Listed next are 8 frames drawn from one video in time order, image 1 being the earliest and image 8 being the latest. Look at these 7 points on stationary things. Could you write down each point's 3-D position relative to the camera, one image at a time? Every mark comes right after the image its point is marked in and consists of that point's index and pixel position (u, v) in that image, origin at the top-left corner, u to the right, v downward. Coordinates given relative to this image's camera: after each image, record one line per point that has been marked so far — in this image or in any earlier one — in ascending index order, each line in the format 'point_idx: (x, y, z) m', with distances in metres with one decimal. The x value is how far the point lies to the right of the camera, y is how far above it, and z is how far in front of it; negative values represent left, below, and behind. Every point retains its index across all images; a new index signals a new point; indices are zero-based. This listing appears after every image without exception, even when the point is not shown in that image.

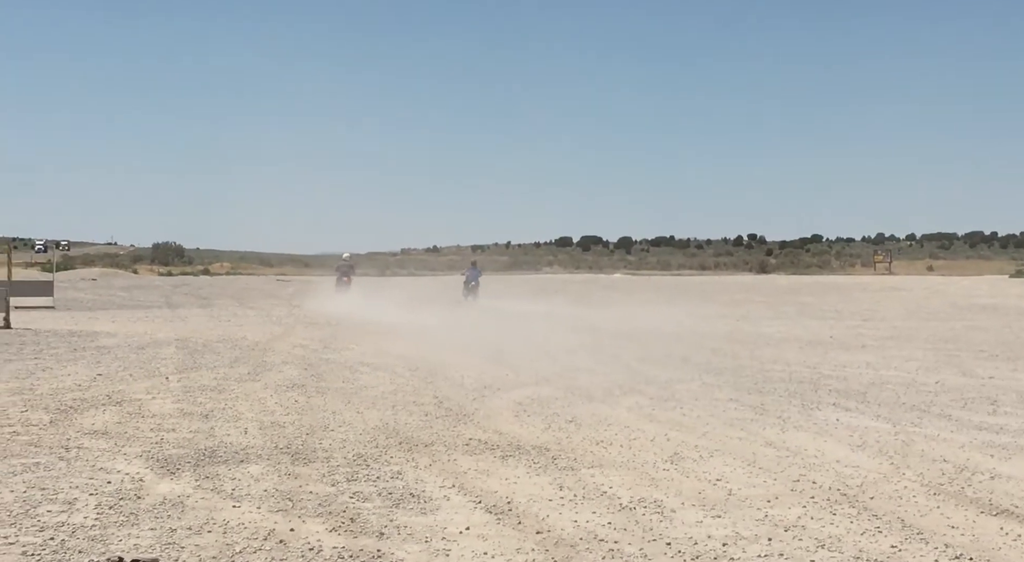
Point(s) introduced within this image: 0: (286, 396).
0: (-2.8, -1.5, +12.0) m
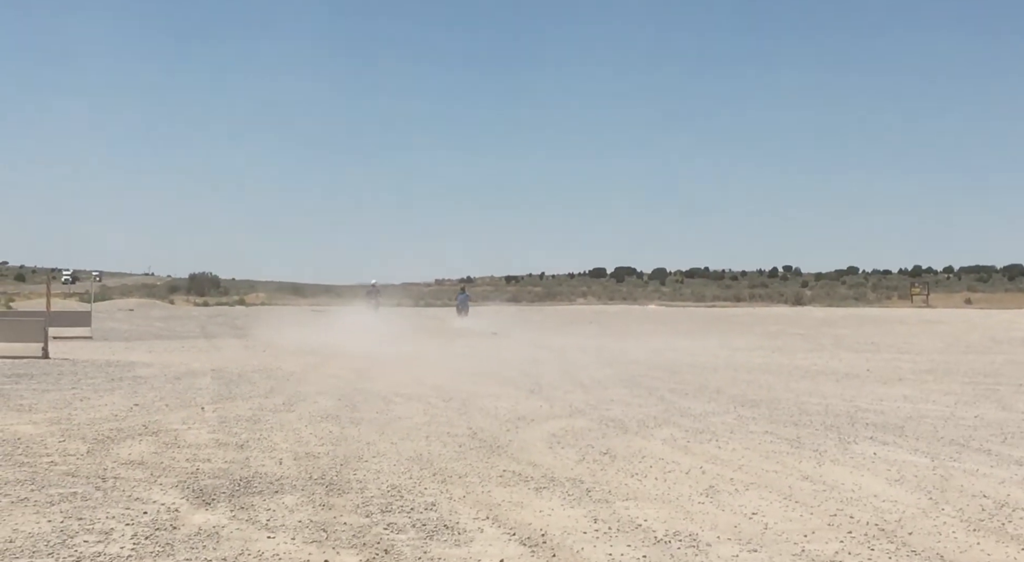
0: (-2.4, -1.8, +12.0) m
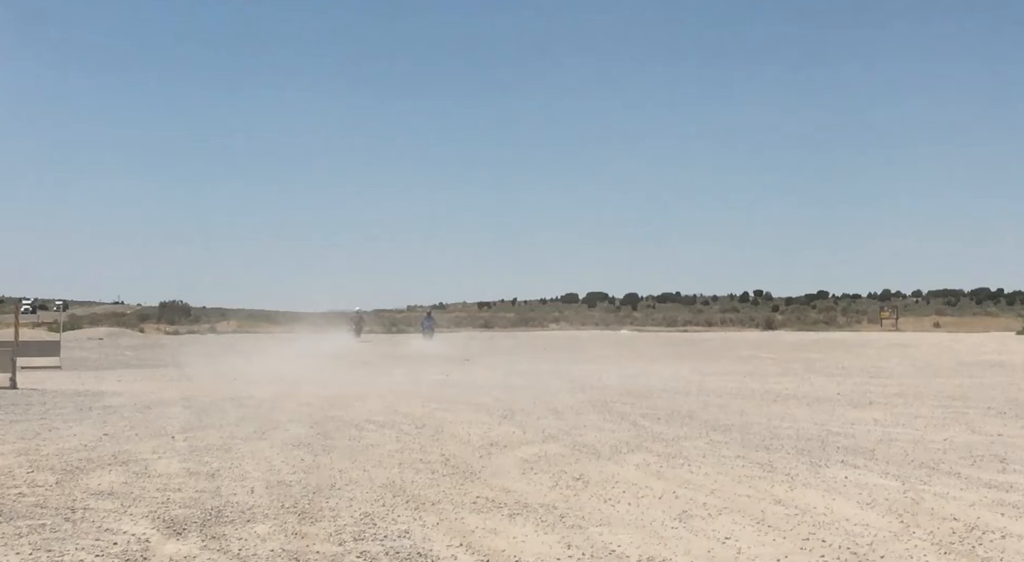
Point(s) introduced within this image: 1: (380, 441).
0: (-2.7, -2.1, +11.9) m
1: (-1.7, -2.1, +12.5) m
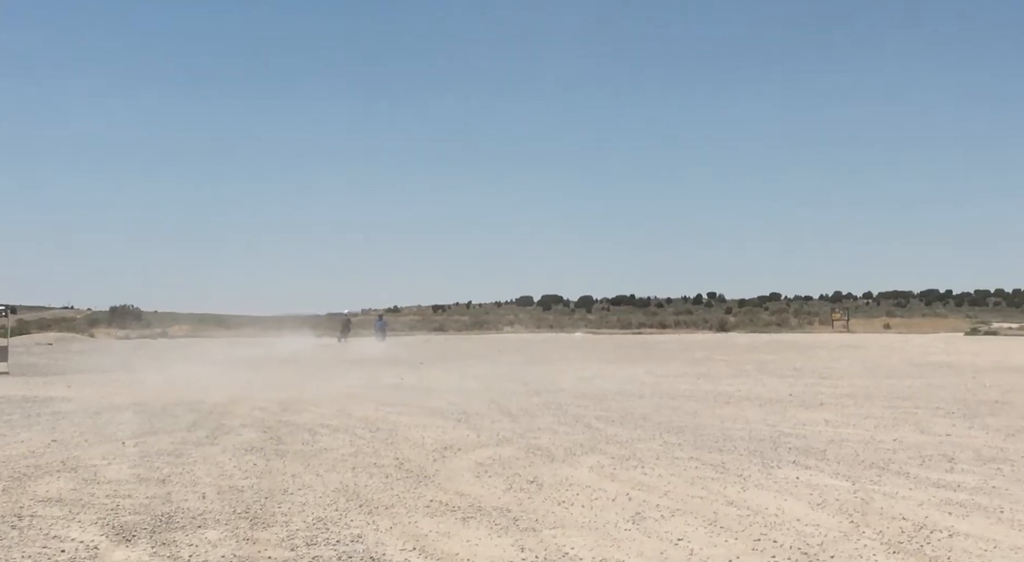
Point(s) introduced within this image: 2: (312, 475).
0: (-3.3, -2.2, +11.9) m
1: (-2.3, -2.1, +12.5) m
2: (-2.4, -2.3, +11.4) m
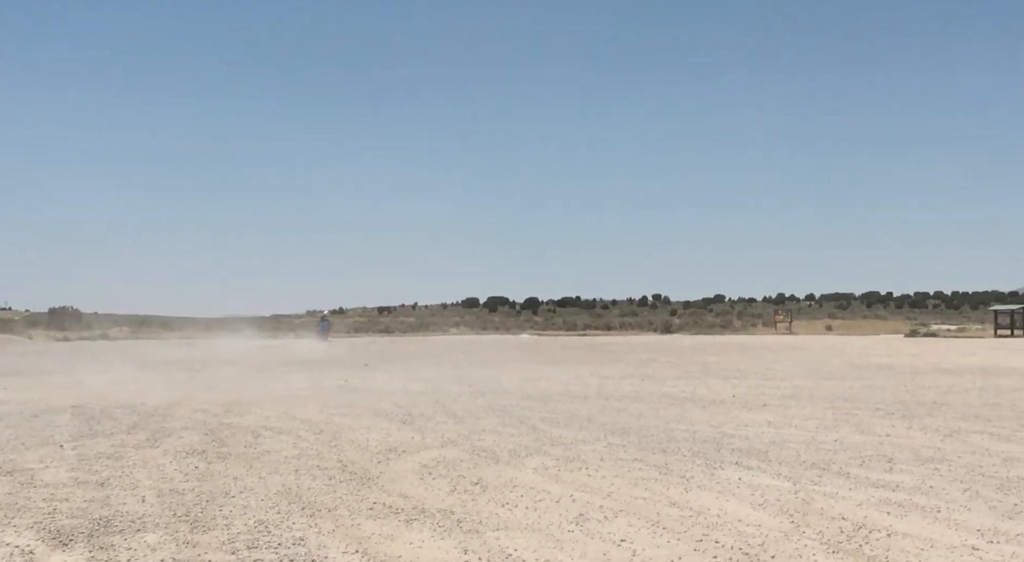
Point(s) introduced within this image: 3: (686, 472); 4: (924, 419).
0: (-3.9, -2.2, +11.8) m
1: (-3.0, -2.1, +12.4) m
2: (-3.0, -2.3, +11.3) m
3: (+2.1, -2.3, +11.6) m
4: (+5.6, -1.9, +13.2) m
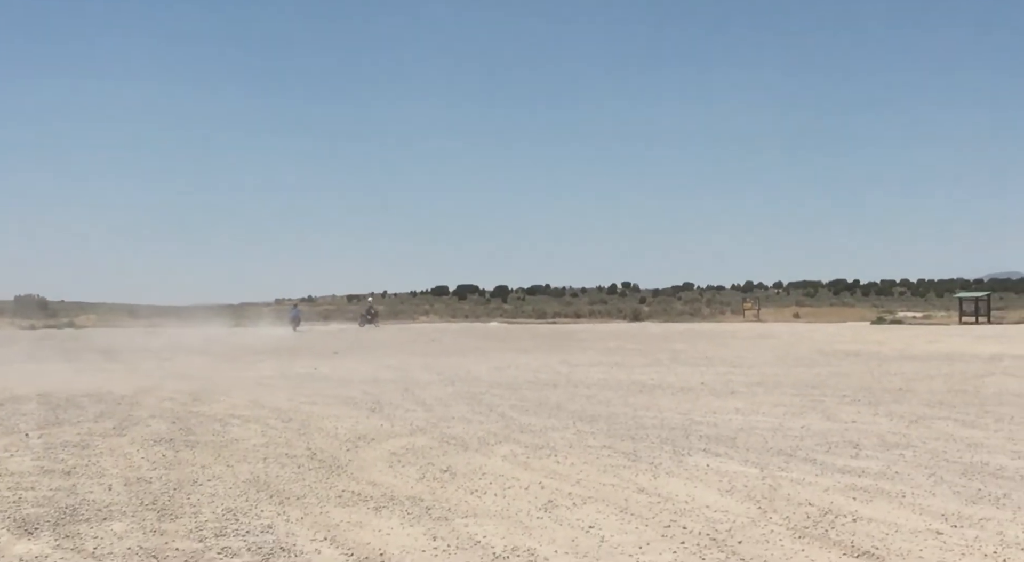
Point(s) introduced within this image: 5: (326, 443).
0: (-4.3, -2.0, +11.7) m
1: (-3.4, -2.0, +12.4) m
2: (-3.4, -2.2, +11.3) m
3: (+1.7, -2.1, +11.7) m
4: (+5.2, -1.7, +13.3) m
5: (-2.3, -2.0, +12.2) m
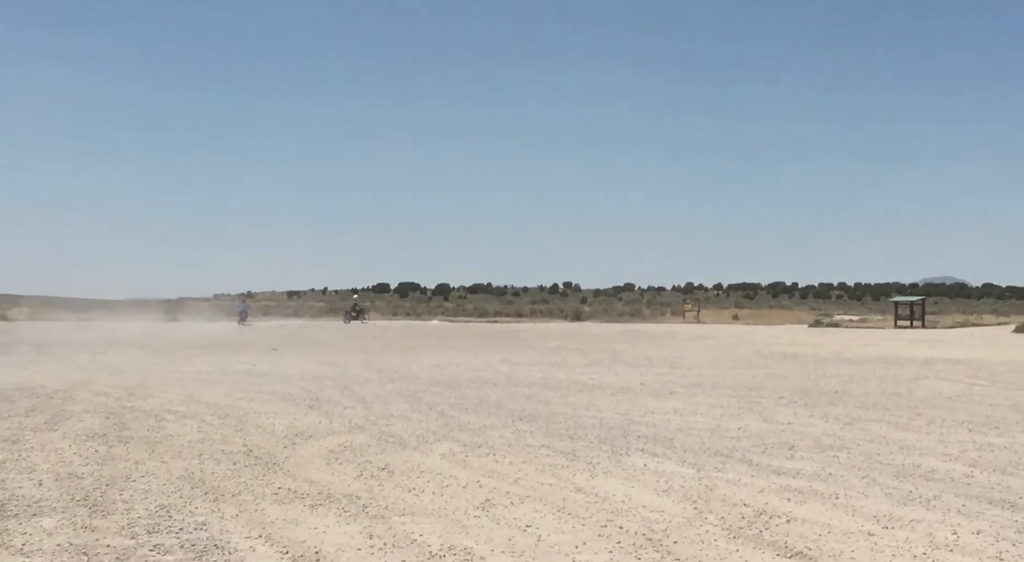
0: (-5.0, -2.0, +11.6) m
1: (-4.1, -1.9, +12.3) m
2: (-4.1, -2.1, +11.2) m
3: (+1.0, -2.1, +11.7) m
4: (+4.4, -1.8, +13.5) m
5: (-3.0, -2.0, +12.1) m
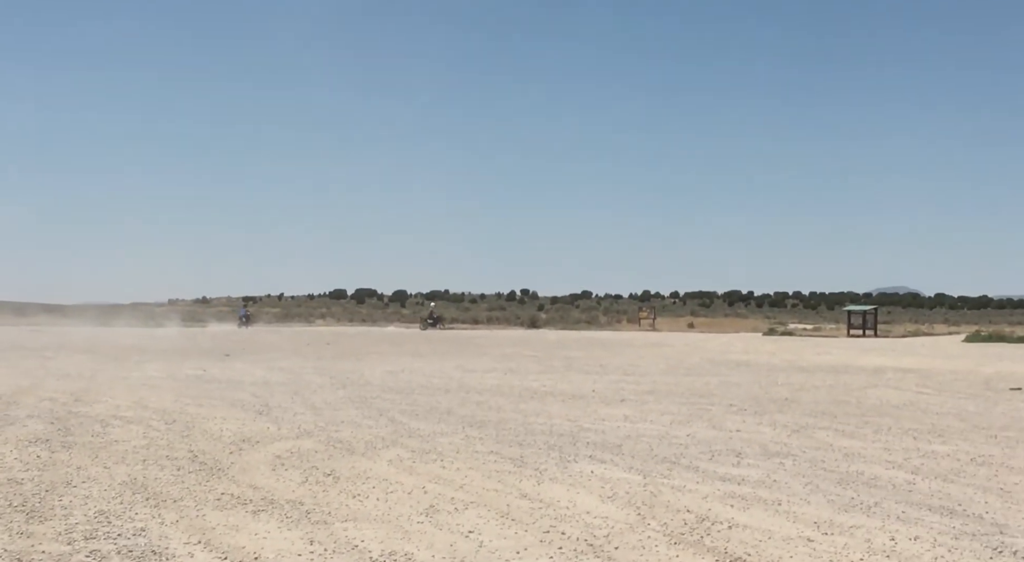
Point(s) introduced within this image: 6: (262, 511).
0: (-5.6, -2.0, +11.6) m
1: (-4.7, -2.0, +12.3) m
2: (-4.7, -2.2, +11.3) m
3: (+0.4, -2.2, +11.7) m
4: (+3.9, -1.9, +13.5) m
5: (-3.6, -2.0, +12.1) m
6: (-2.7, -2.5, +10.4) m
